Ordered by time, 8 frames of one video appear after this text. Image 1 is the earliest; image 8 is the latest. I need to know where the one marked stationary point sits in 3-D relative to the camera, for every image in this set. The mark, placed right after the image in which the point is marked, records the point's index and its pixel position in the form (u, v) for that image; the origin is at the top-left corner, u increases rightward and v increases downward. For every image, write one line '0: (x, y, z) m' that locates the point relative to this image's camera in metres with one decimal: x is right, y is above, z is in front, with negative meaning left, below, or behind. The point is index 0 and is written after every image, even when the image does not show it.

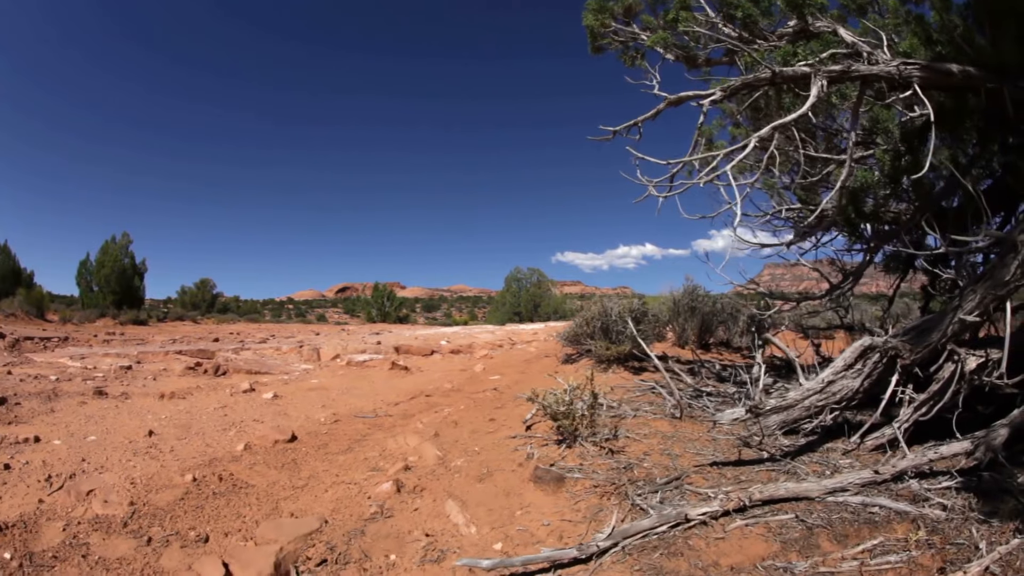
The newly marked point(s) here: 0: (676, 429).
0: (+1.1, -0.9, +3.8) m
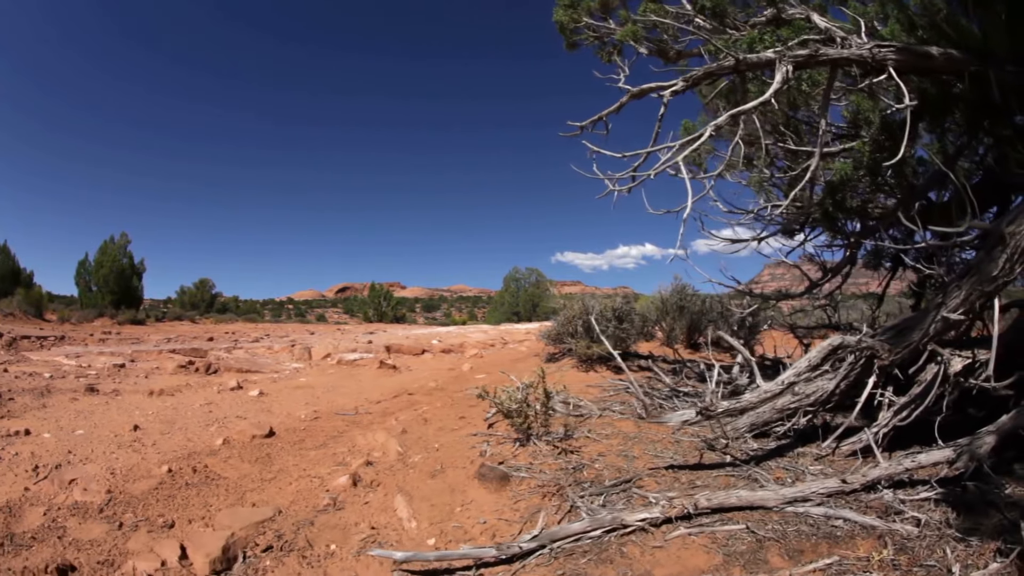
0: (+0.8, -0.9, +3.8) m
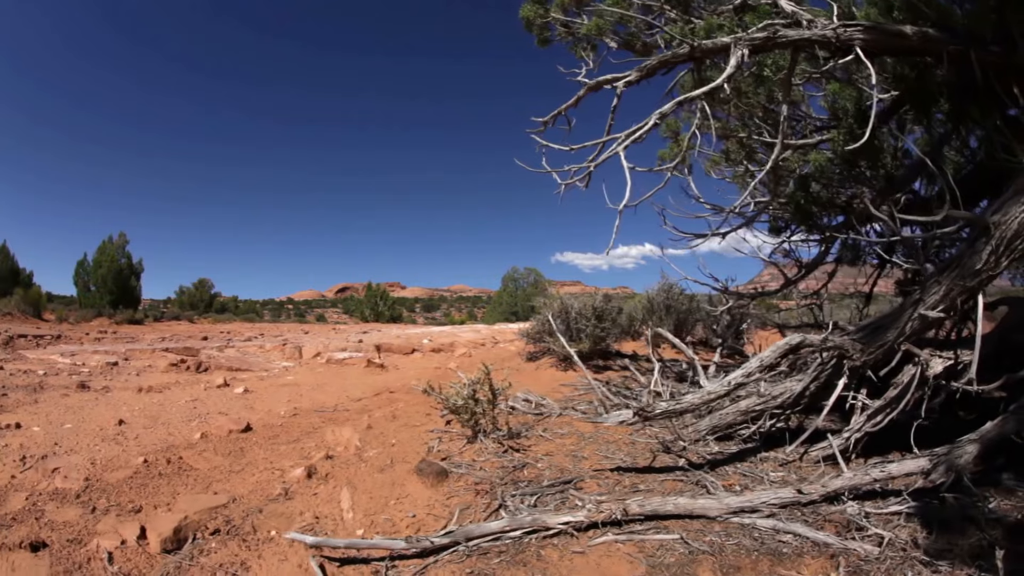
0: (+0.5, -0.9, +3.7) m
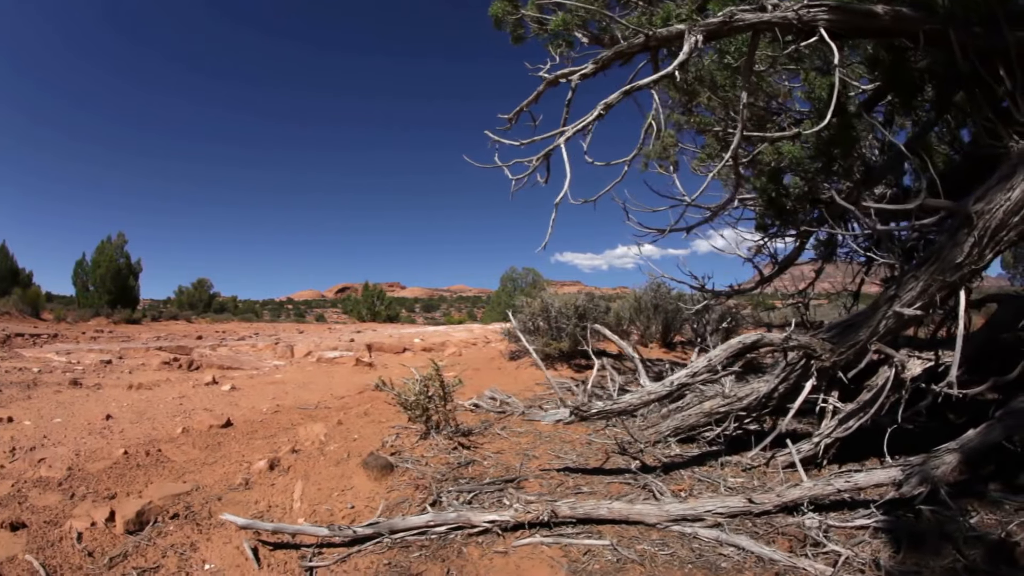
0: (+0.3, -0.9, +3.7) m
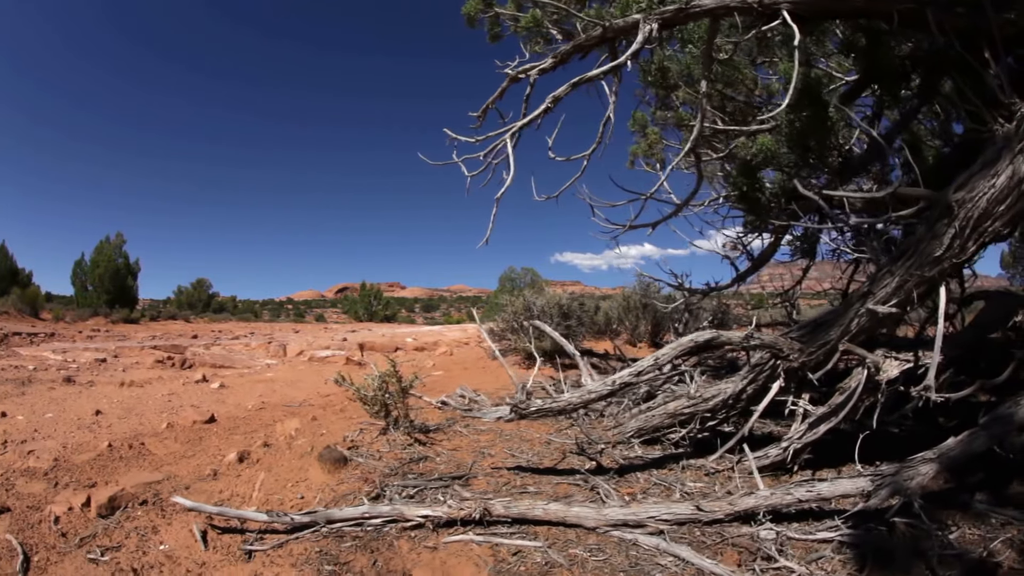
0: (0.0, -0.9, +3.6) m
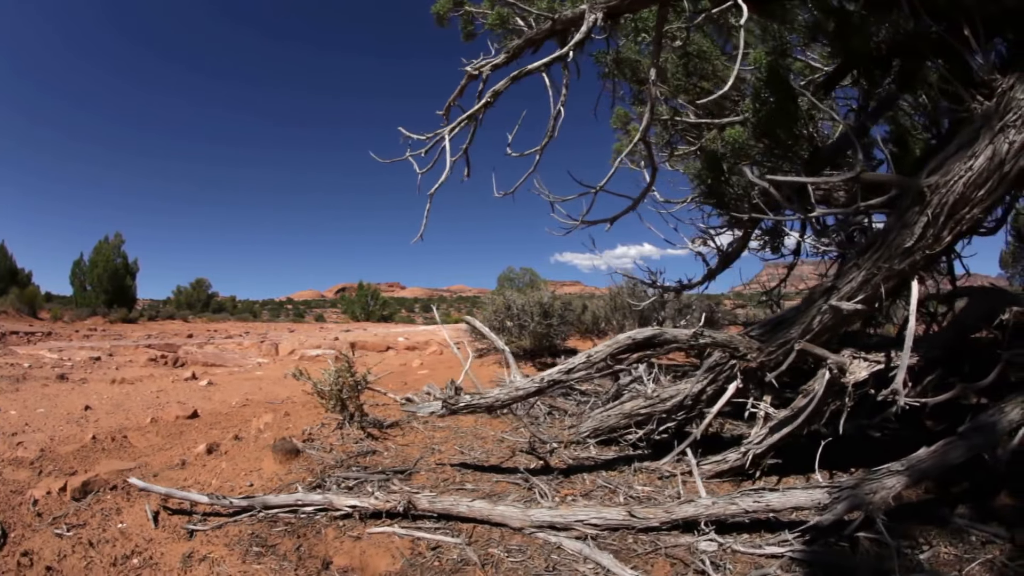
0: (-0.2, -0.9, +3.5) m
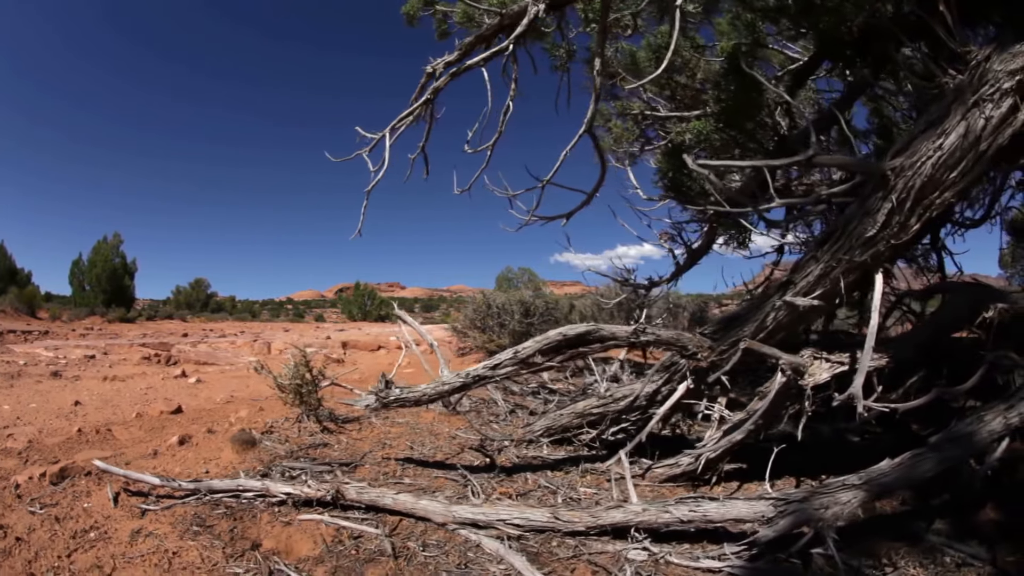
0: (-0.5, -0.9, +3.5) m
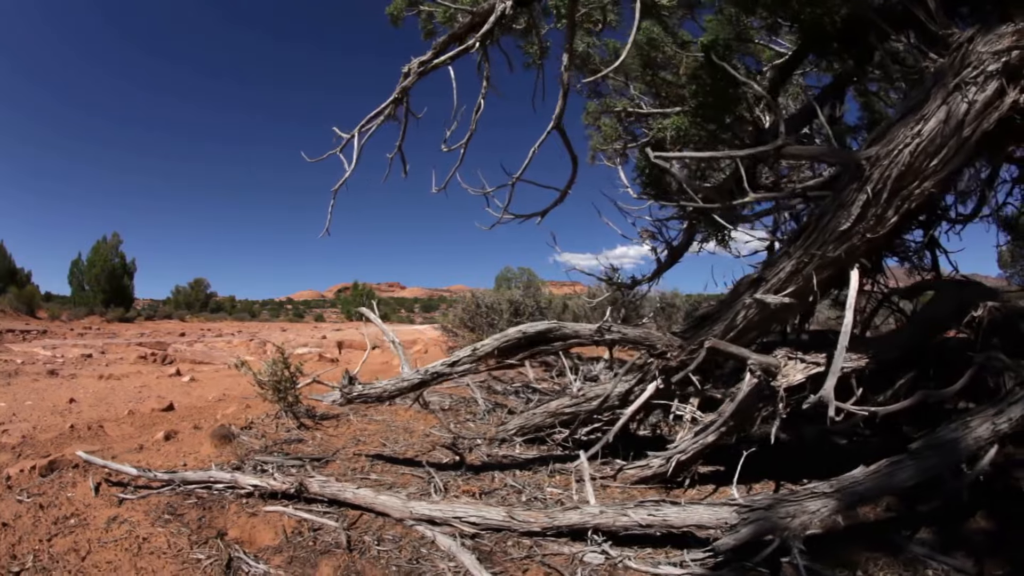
0: (-0.6, -0.8, +3.4) m
